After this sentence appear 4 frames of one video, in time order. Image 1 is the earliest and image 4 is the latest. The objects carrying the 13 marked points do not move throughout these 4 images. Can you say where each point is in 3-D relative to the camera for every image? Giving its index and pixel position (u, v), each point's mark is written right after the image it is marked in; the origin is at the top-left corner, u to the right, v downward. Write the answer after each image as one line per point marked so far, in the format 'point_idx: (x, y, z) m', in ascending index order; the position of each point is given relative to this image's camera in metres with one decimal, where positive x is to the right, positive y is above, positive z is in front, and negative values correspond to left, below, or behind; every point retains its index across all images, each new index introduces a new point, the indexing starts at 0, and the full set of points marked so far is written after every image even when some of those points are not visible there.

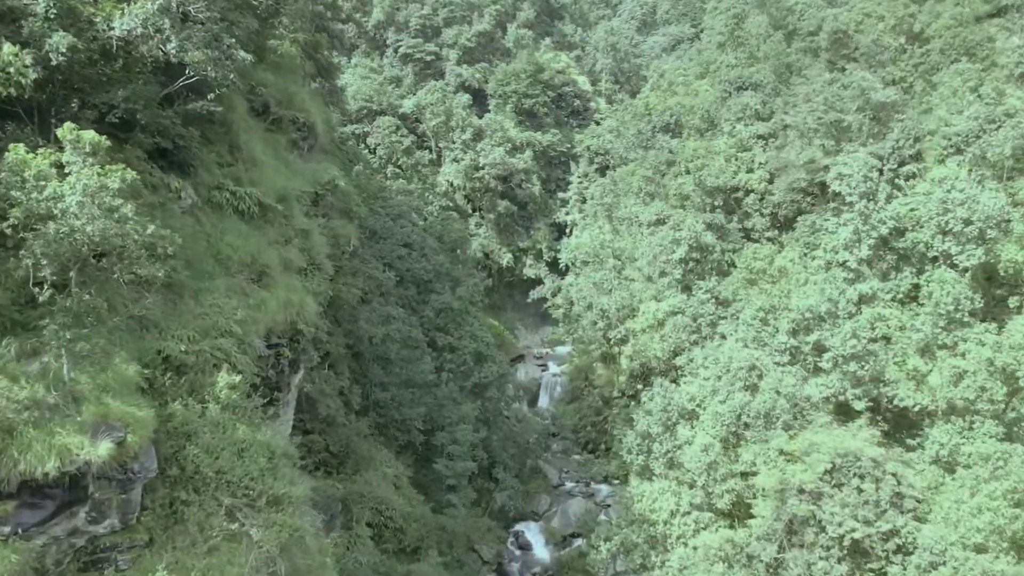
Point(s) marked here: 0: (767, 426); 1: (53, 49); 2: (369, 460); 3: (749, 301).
0: (+4.2, -2.3, +13.6) m
1: (-4.6, +2.4, +8.1) m
2: (-2.8, -3.4, +16.1) m
3: (+5.4, -0.3, +18.7) m
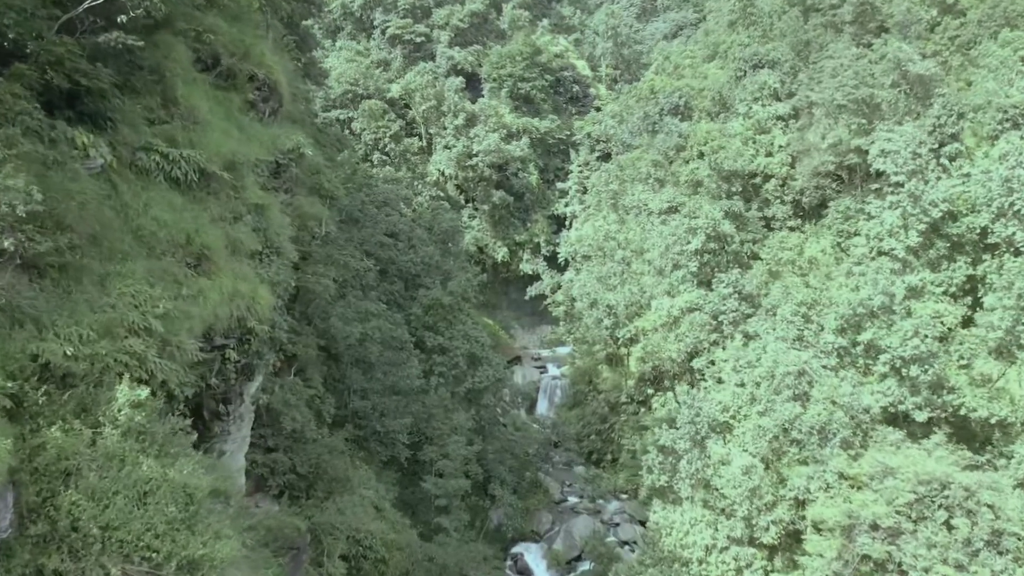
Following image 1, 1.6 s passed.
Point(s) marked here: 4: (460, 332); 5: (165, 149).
0: (+4.3, -2.1, +11.3) m
1: (-4.5, +2.5, +5.7) m
2: (-2.8, -3.2, +13.7) m
3: (+5.4, -0.2, +16.4) m
4: (-1.3, -1.0, +19.4) m
5: (-3.9, +1.6, +9.3) m
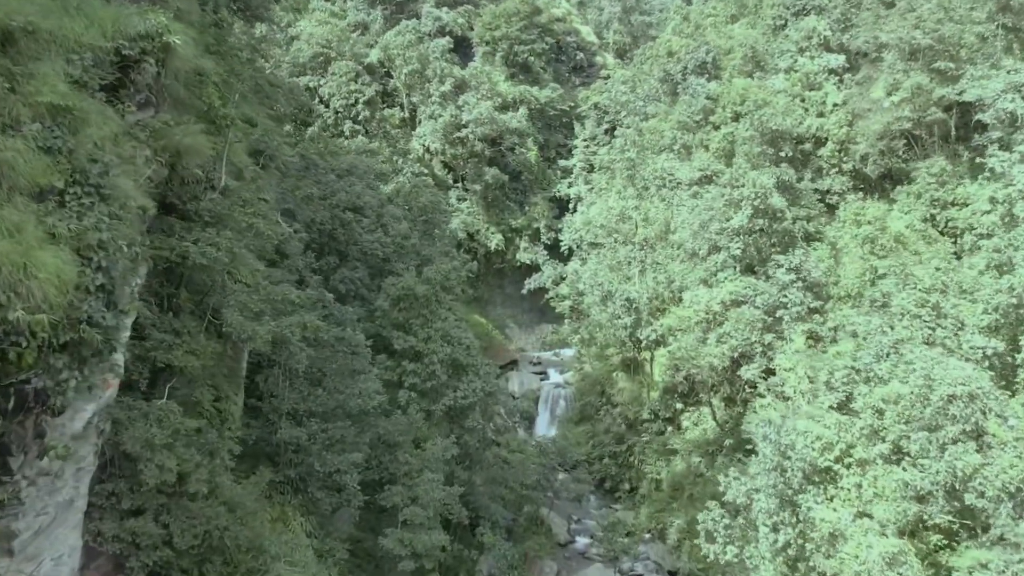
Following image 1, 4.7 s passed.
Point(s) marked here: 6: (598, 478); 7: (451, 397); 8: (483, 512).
0: (+4.2, -1.9, +6.8) m
1: (-4.5, +2.8, +1.2) m
2: (-2.9, -3.0, +9.2) m
3: (+5.3, +0.1, +12.0) m
4: (-1.4, -0.8, +15.0) m
5: (-4.0, +1.8, +4.8) m
6: (+2.0, -4.4, +19.2) m
7: (-1.1, -1.9, +14.7) m
8: (-0.5, -4.0, +14.7) m
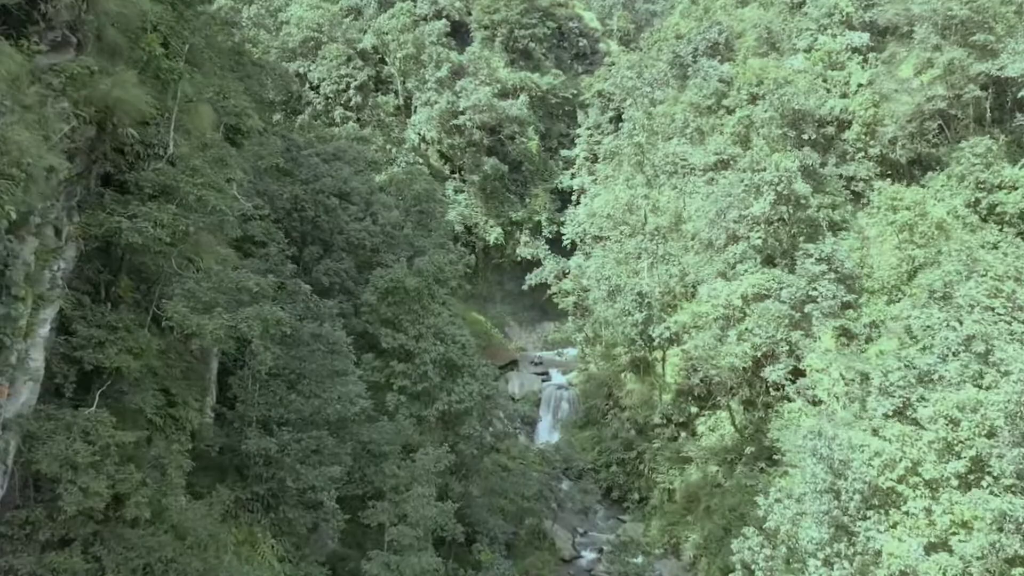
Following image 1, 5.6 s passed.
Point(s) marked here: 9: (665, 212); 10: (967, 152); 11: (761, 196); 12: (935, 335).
0: (+4.2, -1.8, +5.4) m
1: (-4.5, +2.9, -0.2) m
2: (-2.9, -2.8, +7.8) m
3: (+5.3, +0.2, +10.6) m
4: (-1.4, -0.7, +13.6) m
5: (-4.0, +1.9, +3.4) m
6: (+2.0, -4.3, +17.8) m
7: (-1.1, -1.8, +13.3) m
8: (-0.5, -3.9, +13.3) m
9: (+3.4, +1.7, +18.6) m
10: (+7.7, +2.3, +14.0) m
11: (+4.5, +1.7, +14.9) m
12: (+4.5, -0.5, +9.1) m
